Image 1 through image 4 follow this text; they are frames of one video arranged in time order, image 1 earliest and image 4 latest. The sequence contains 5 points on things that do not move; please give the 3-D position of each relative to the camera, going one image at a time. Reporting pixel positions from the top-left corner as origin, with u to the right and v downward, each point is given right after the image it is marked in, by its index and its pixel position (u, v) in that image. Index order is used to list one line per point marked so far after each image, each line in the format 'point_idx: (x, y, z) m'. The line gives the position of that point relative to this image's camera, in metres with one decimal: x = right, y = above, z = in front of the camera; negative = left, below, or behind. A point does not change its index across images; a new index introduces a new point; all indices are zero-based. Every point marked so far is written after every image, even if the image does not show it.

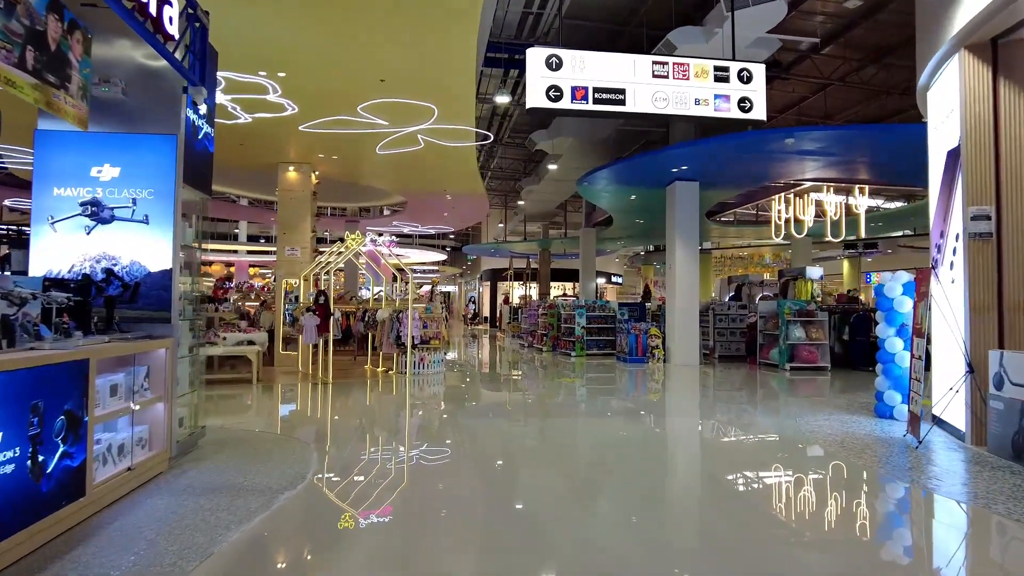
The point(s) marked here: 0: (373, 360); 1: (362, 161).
0: (-2.5, -1.3, +10.2) m
1: (-2.5, +2.3, +9.5) m
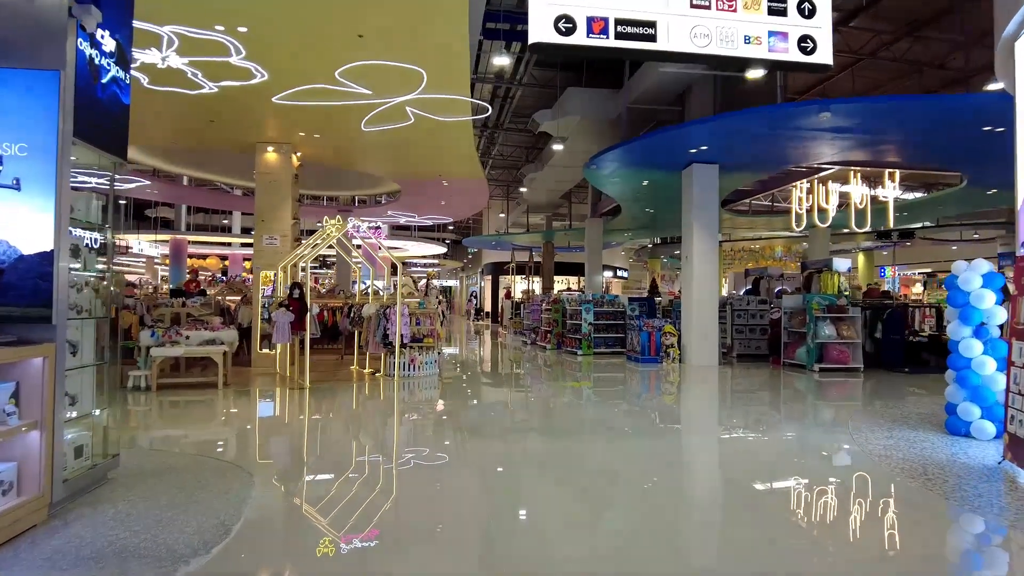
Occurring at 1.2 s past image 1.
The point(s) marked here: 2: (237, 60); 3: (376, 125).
0: (-2.5, -1.2, +9.4) m
1: (-2.5, +2.4, +8.7) m
2: (-2.7, +2.3, +5.6) m
3: (-1.9, +2.4, +7.9) m
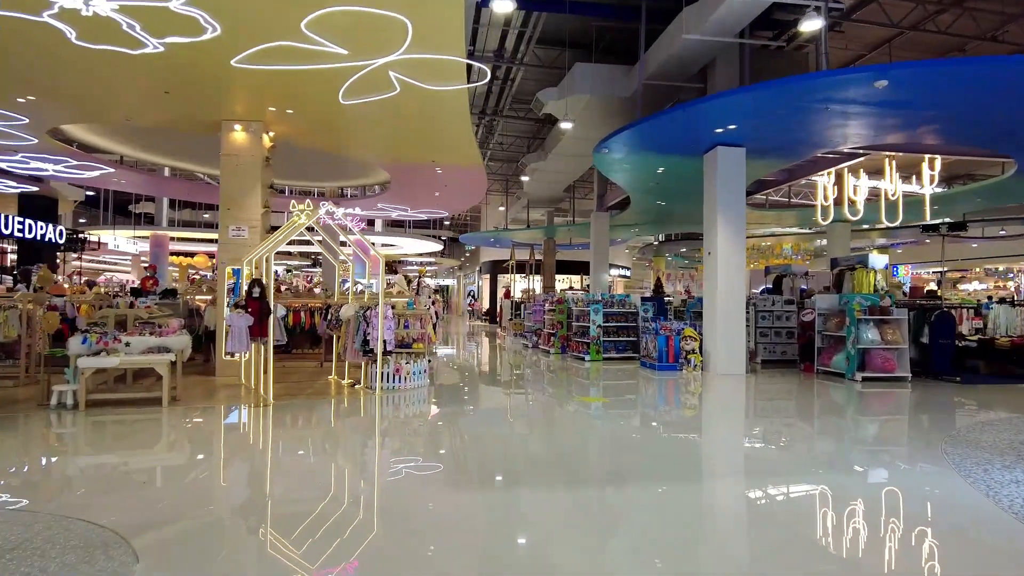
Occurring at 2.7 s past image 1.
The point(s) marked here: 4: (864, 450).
0: (-2.5, -1.2, +8.4) m
1: (-2.5, +2.4, +7.6) m
2: (-2.7, +2.3, +4.6) m
3: (-1.9, +2.4, +6.9) m
4: (+3.4, -1.6, +5.5) m
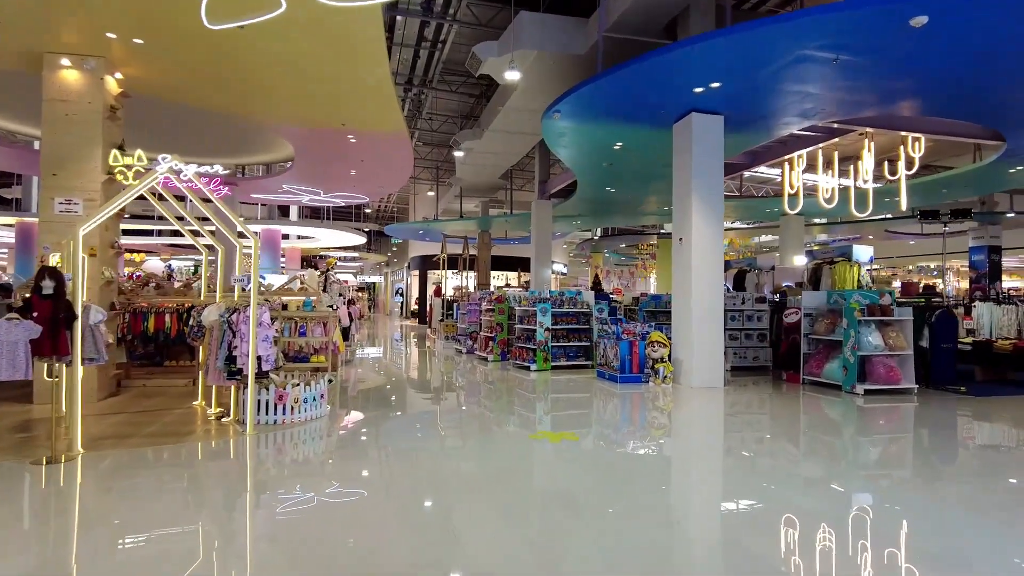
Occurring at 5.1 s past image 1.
0: (-3.3, -1.1, +6.4) m
1: (-3.2, +2.4, +5.7) m
2: (-3.0, +2.3, +2.6) m
3: (-2.5, +2.4, +5.0) m
4: (+3.0, -1.5, +4.3) m
